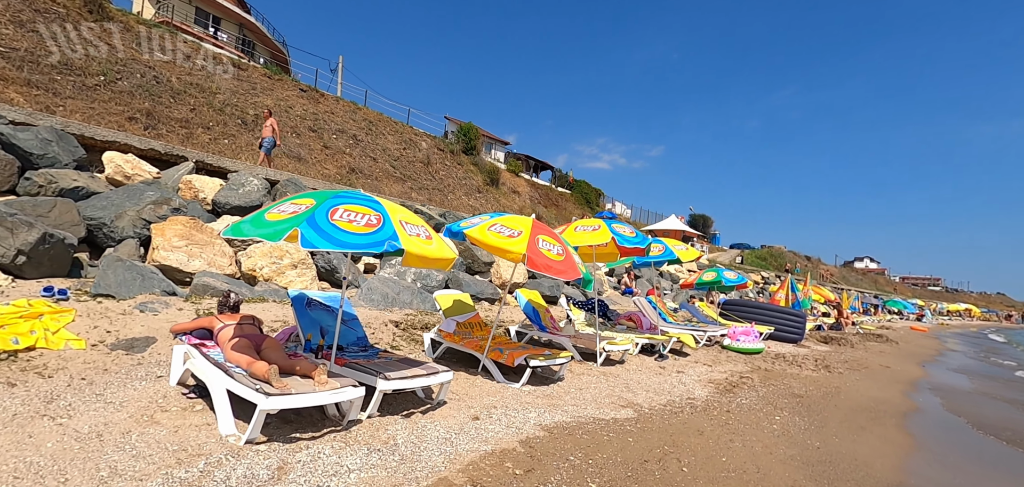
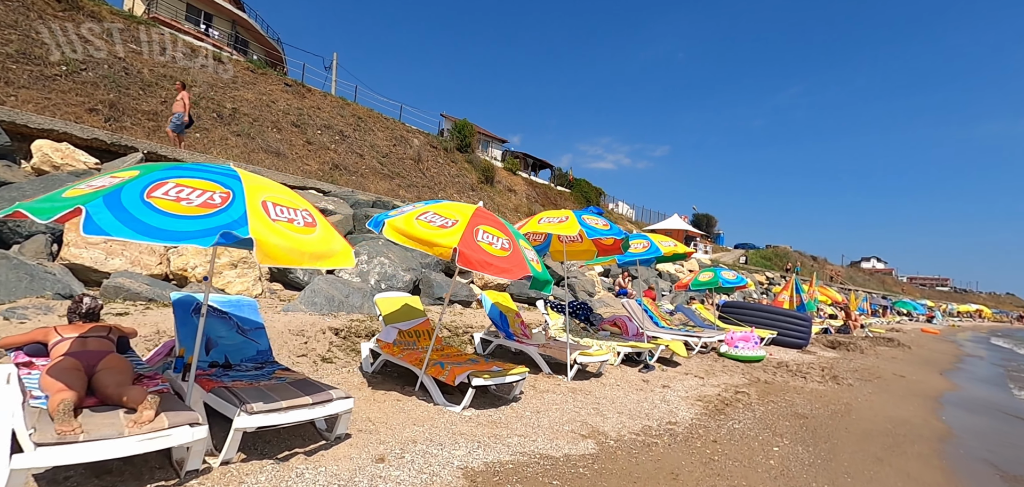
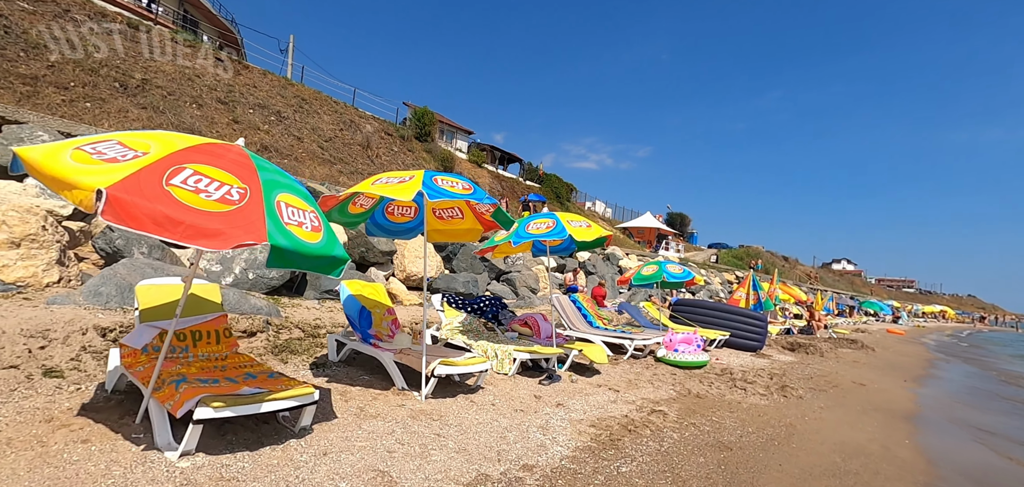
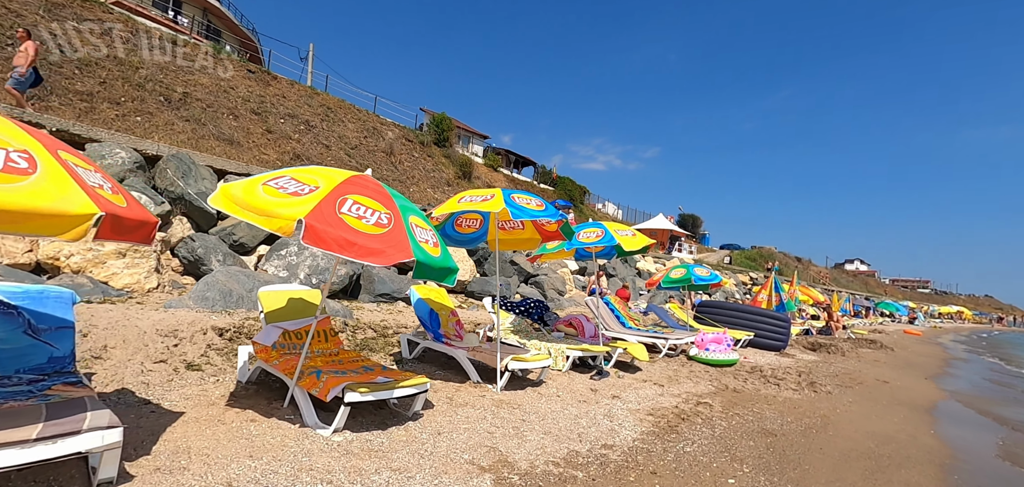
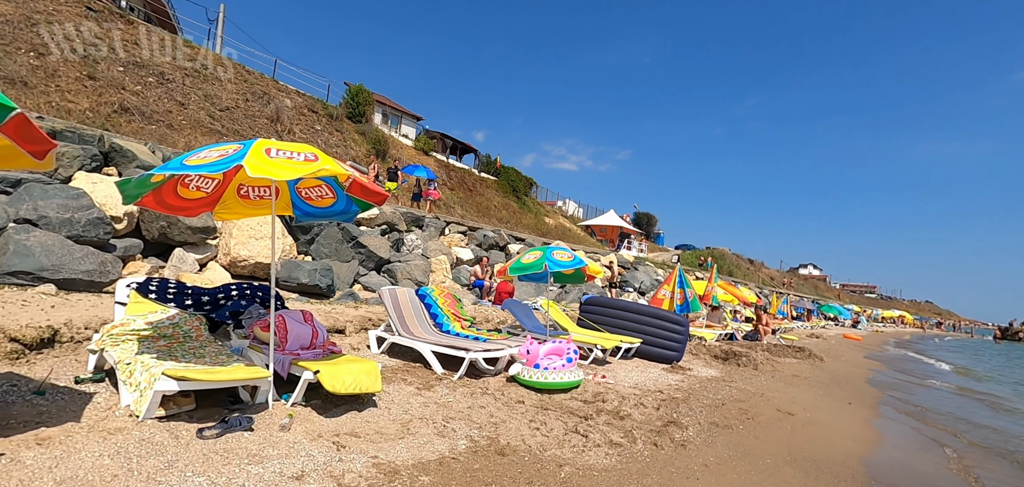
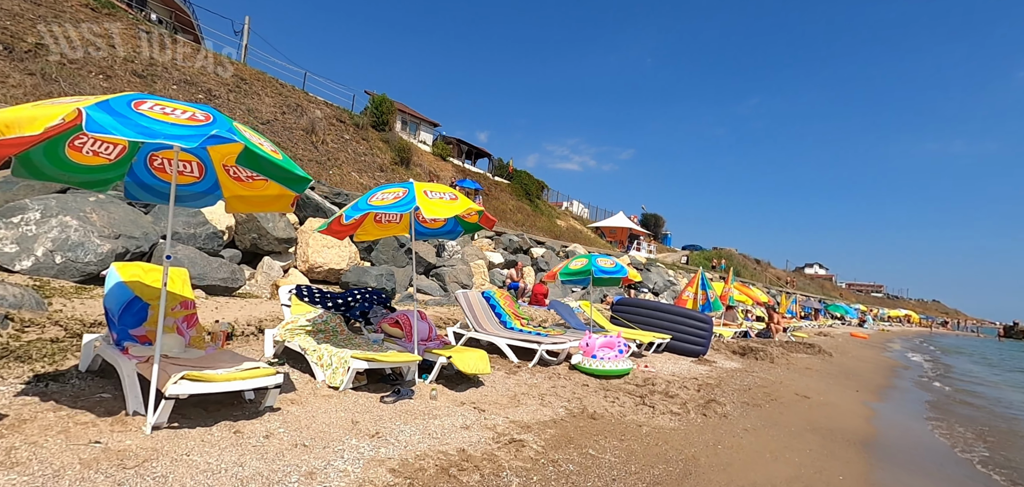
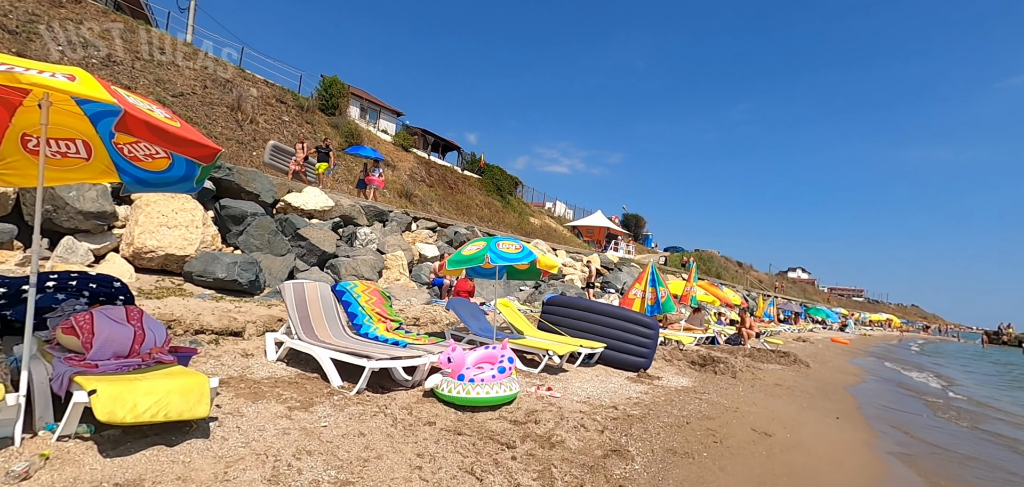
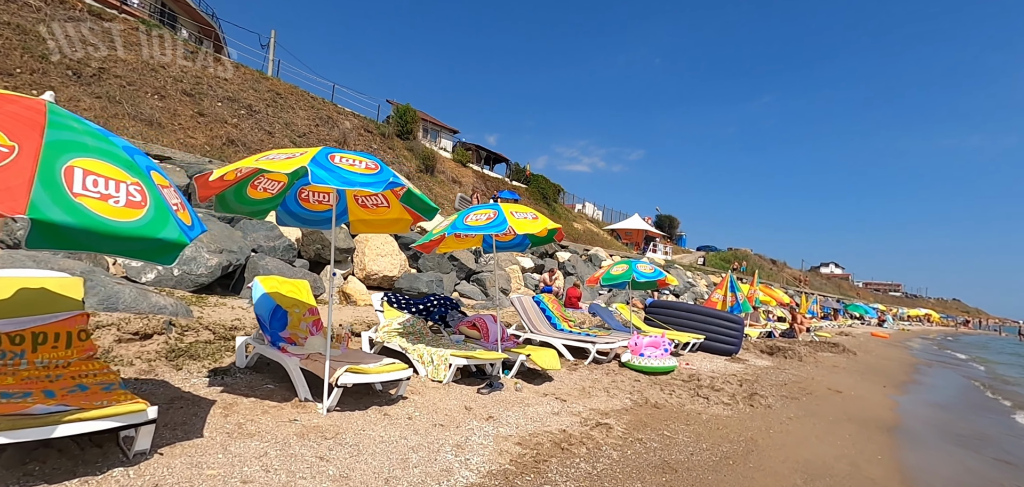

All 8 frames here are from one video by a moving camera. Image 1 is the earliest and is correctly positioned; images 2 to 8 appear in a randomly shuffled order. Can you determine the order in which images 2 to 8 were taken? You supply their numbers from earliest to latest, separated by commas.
2, 4, 3, 8, 6, 5, 7
